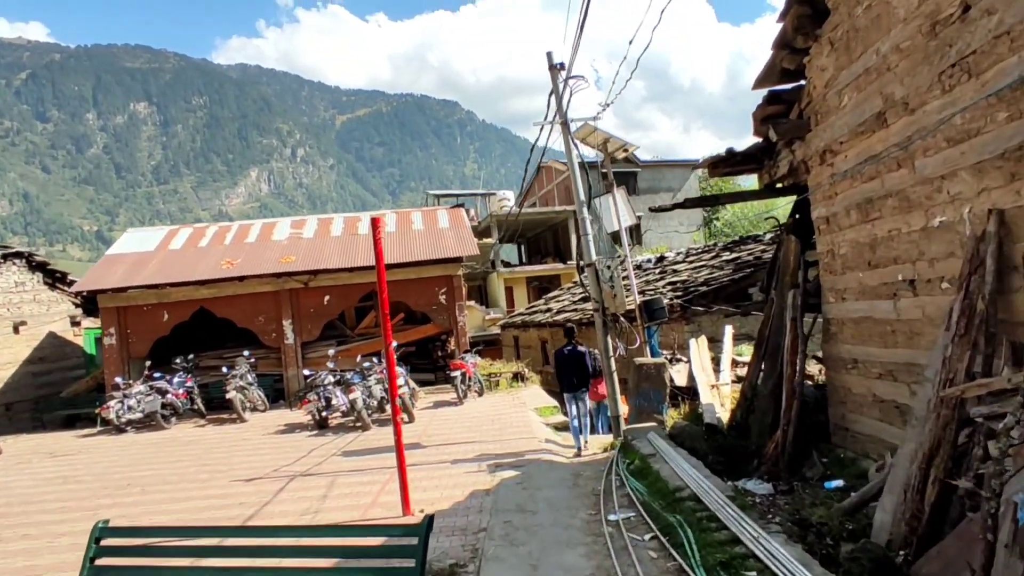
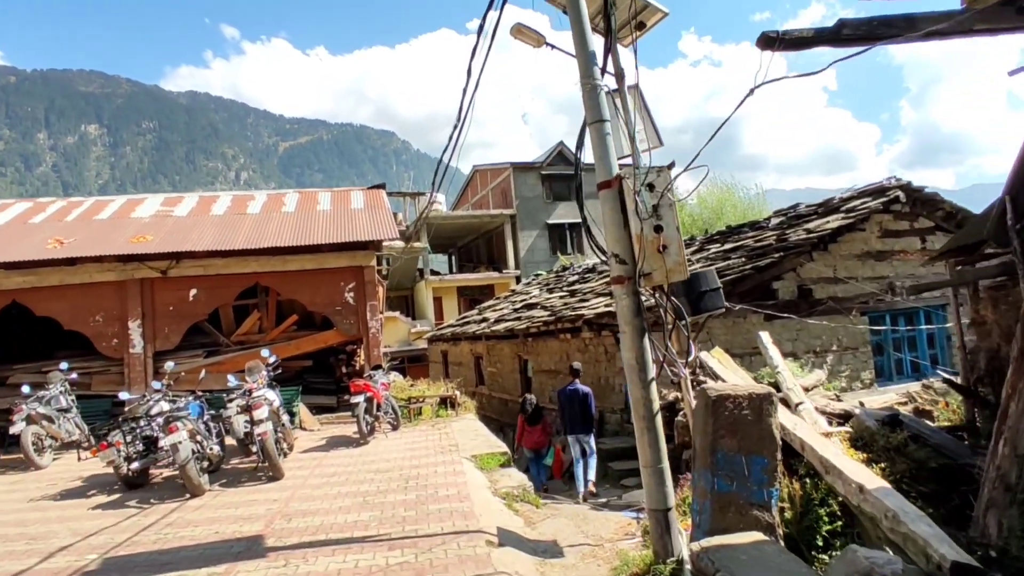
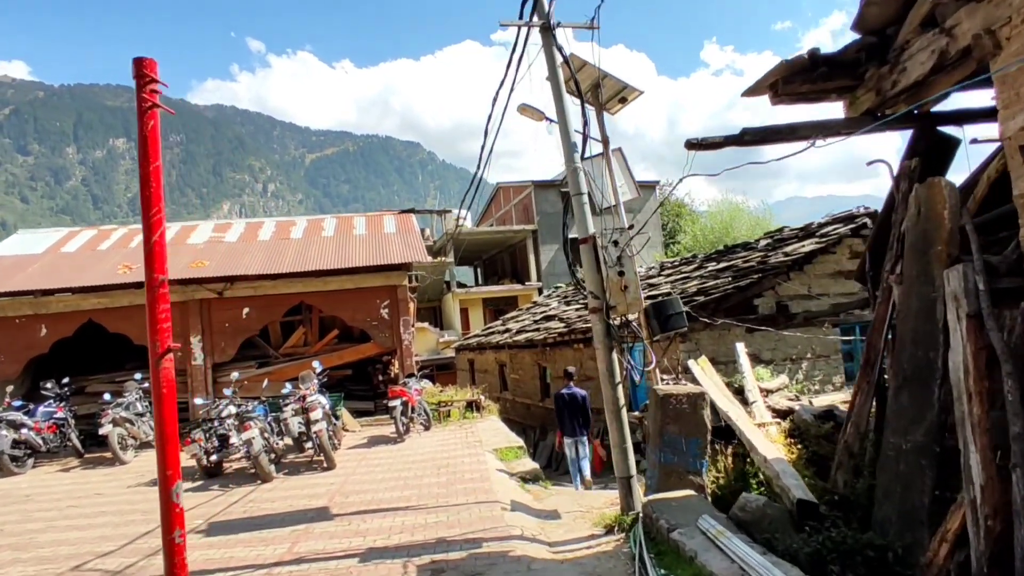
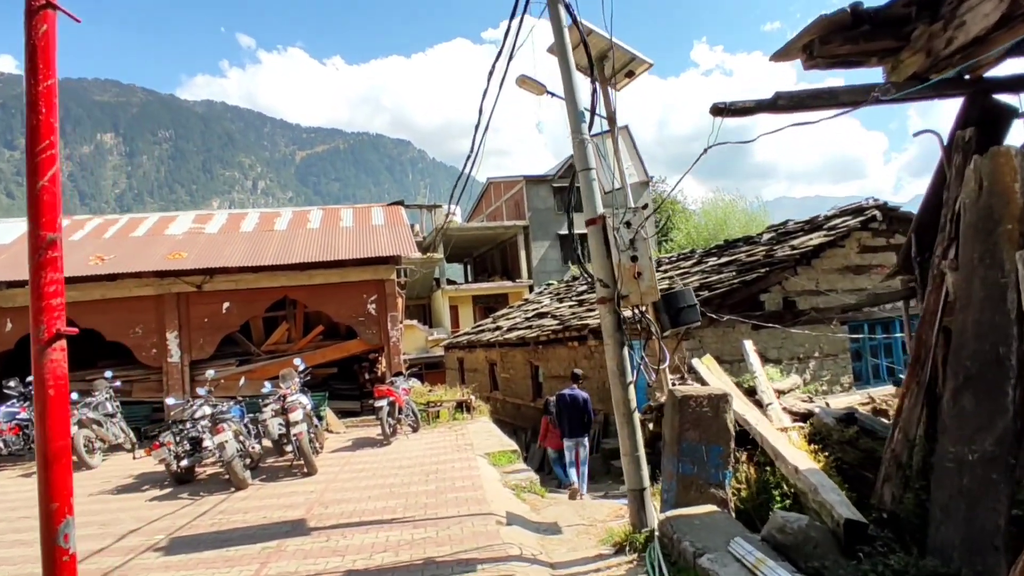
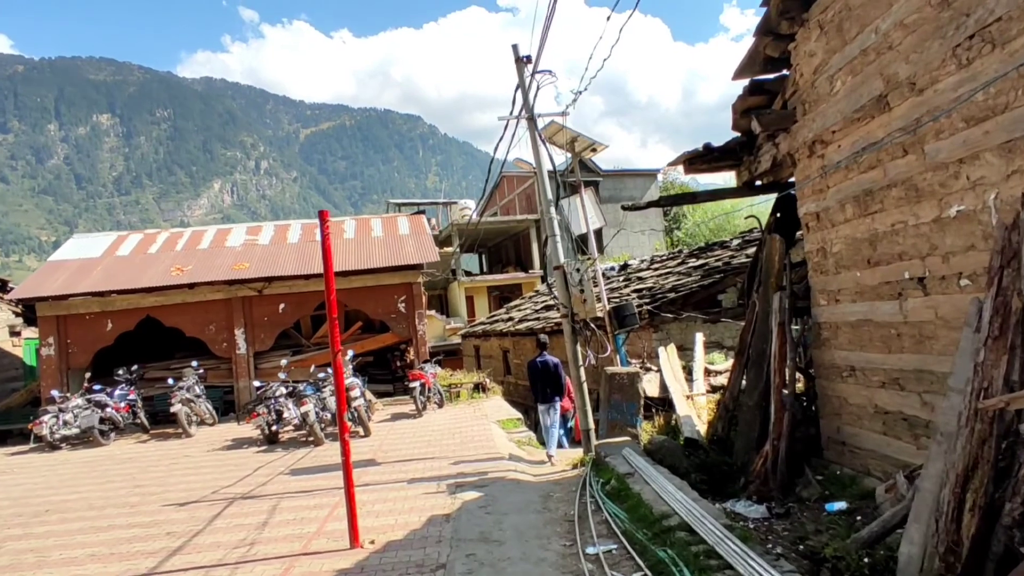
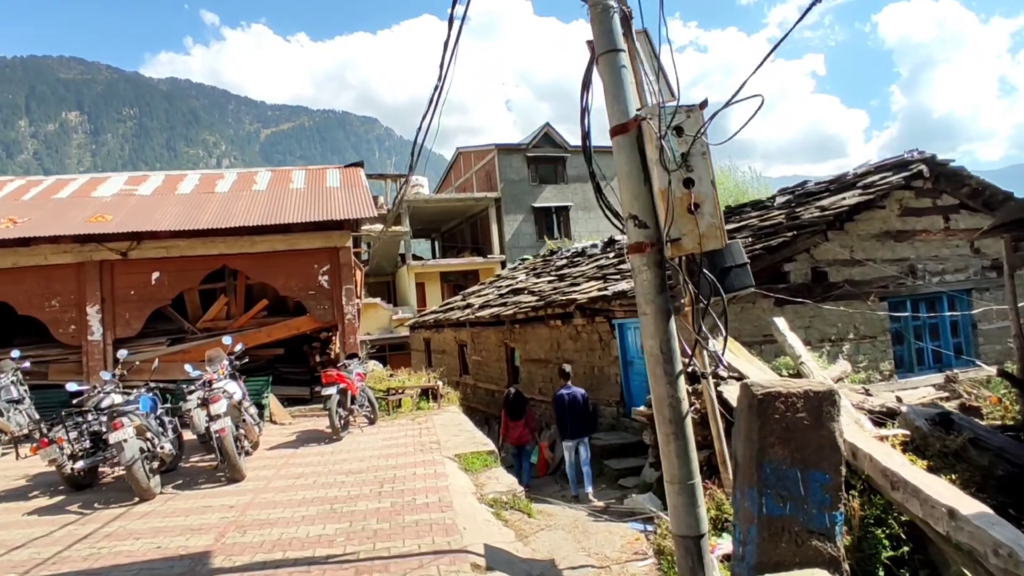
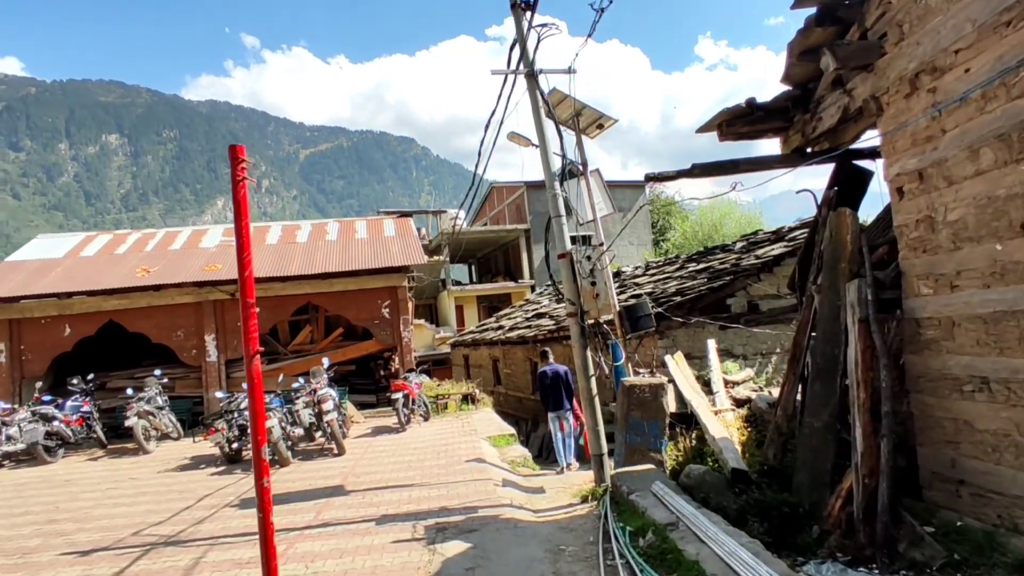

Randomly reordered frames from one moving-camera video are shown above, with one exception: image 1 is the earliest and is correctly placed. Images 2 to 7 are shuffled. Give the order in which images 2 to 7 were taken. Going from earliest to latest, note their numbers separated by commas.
5, 7, 3, 4, 2, 6
